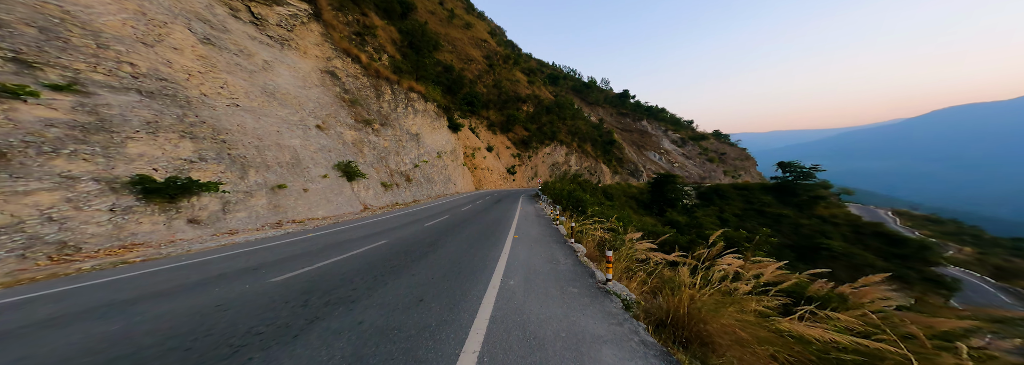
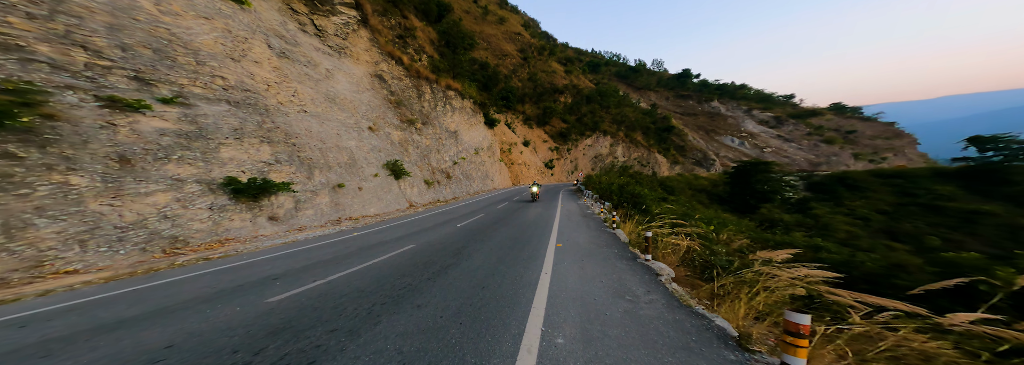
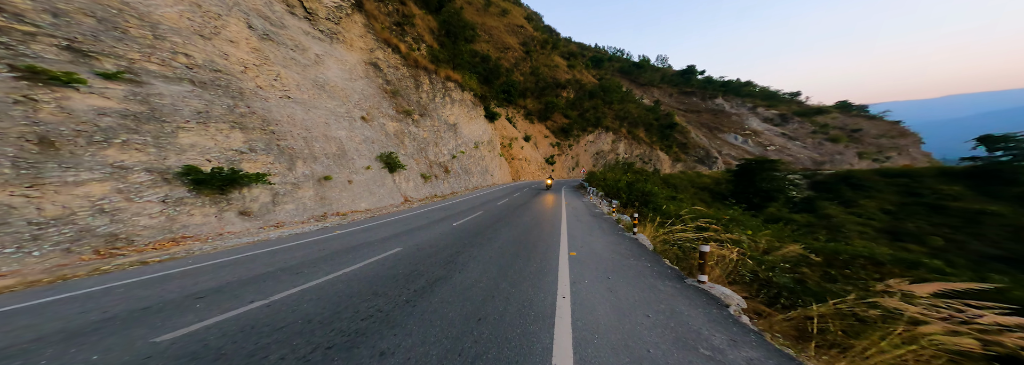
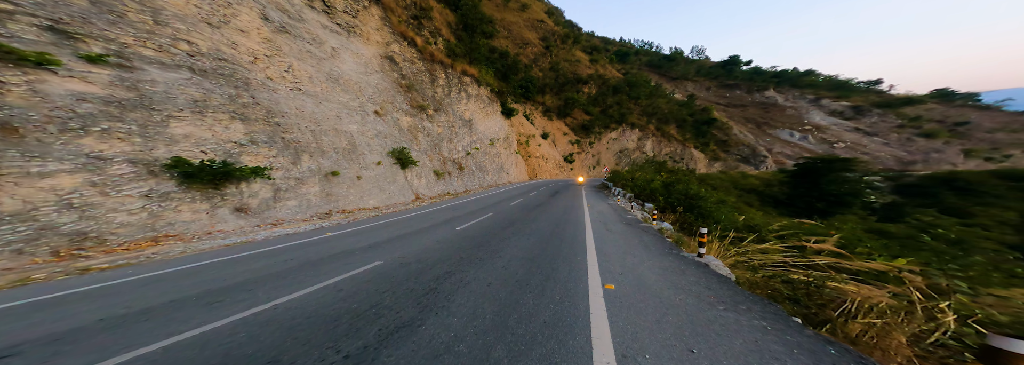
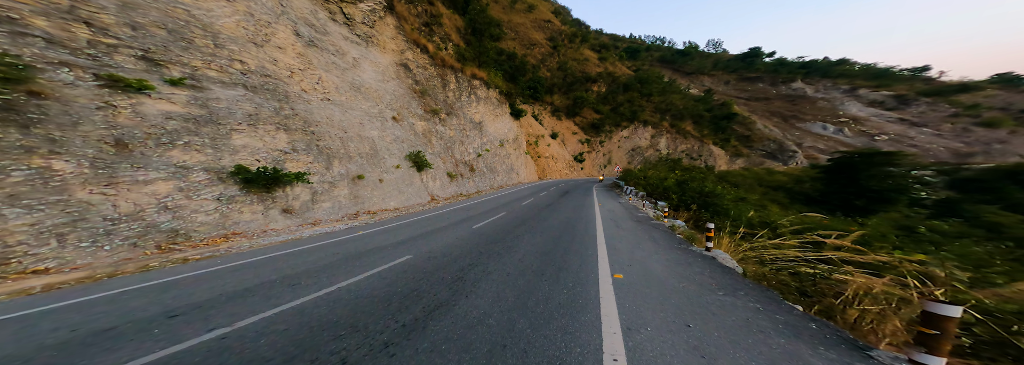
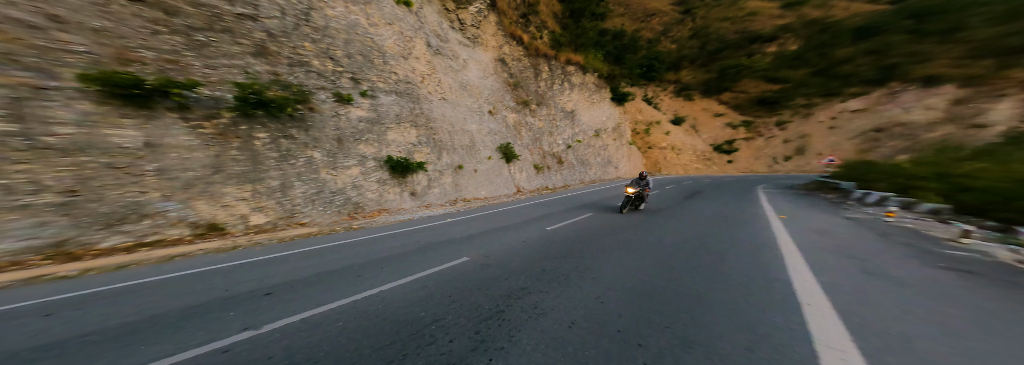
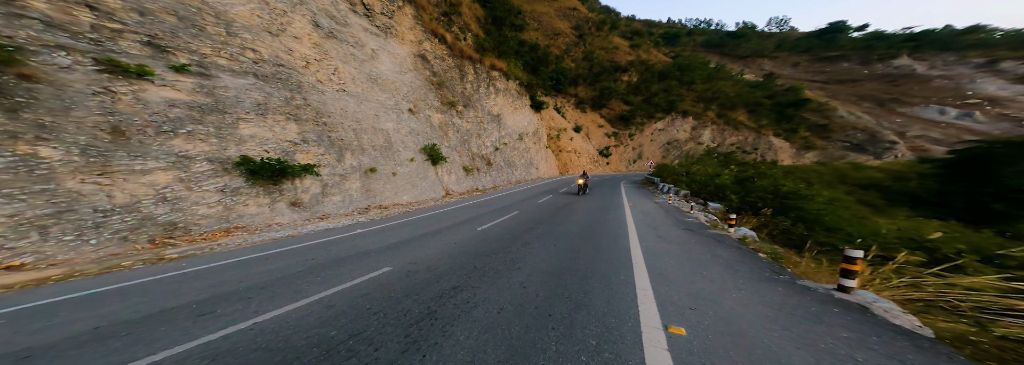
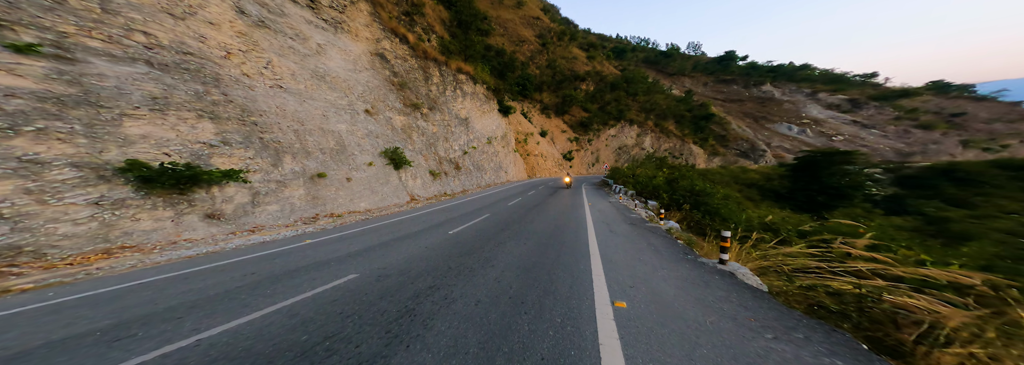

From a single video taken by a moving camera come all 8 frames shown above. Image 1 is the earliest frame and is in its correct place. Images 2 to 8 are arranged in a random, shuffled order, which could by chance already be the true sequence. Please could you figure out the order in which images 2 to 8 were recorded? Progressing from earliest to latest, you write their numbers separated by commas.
2, 3, 5, 4, 8, 7, 6
